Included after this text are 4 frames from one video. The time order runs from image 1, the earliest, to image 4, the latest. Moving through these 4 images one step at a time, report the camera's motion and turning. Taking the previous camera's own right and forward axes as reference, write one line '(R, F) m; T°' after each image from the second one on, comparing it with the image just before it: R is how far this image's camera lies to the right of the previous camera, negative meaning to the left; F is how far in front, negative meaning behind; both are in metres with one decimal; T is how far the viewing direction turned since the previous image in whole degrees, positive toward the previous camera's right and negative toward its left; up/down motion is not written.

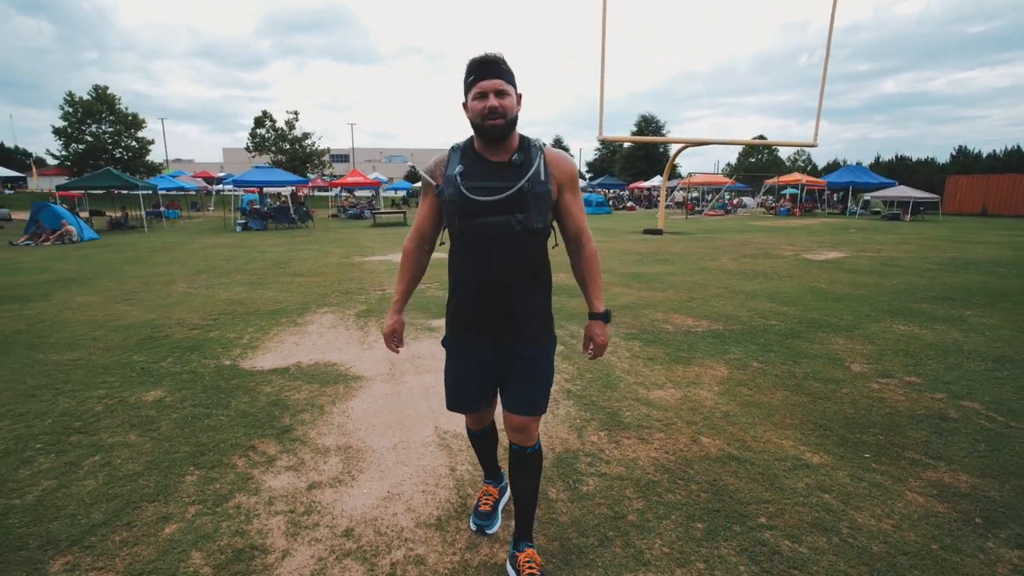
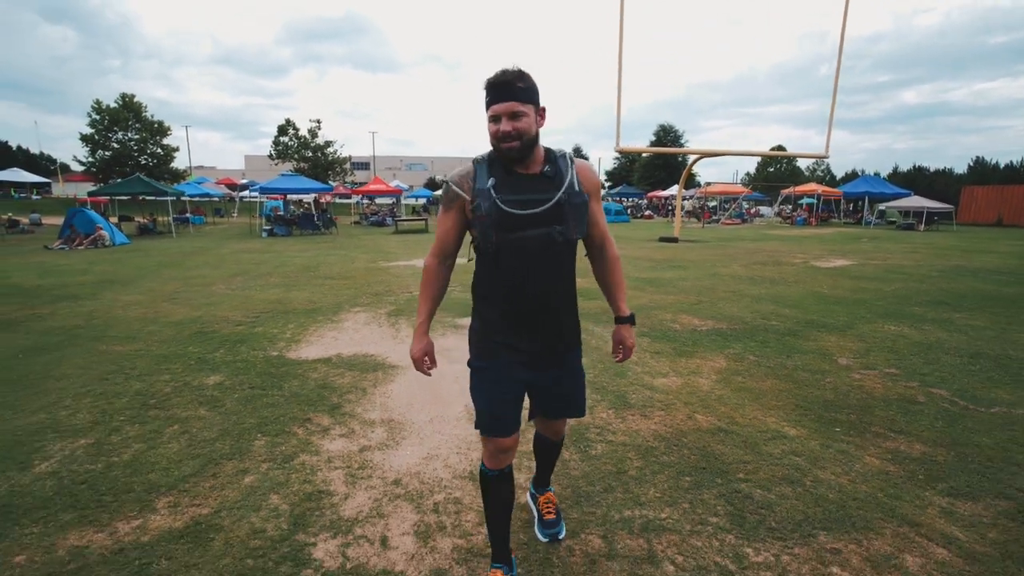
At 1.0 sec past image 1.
(0.0, -0.4) m; -1°
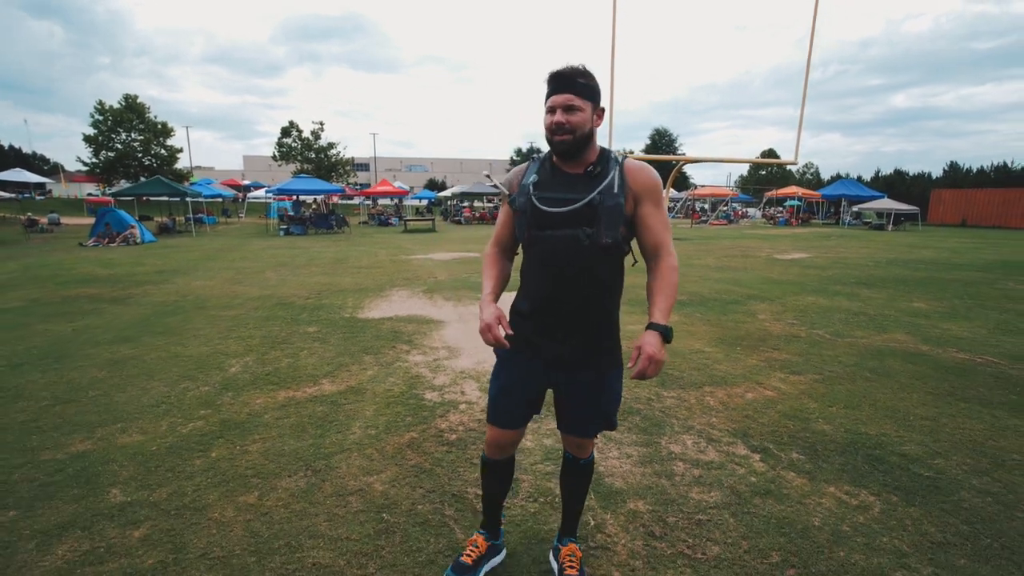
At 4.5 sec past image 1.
(-0.2, -1.5) m; 0°
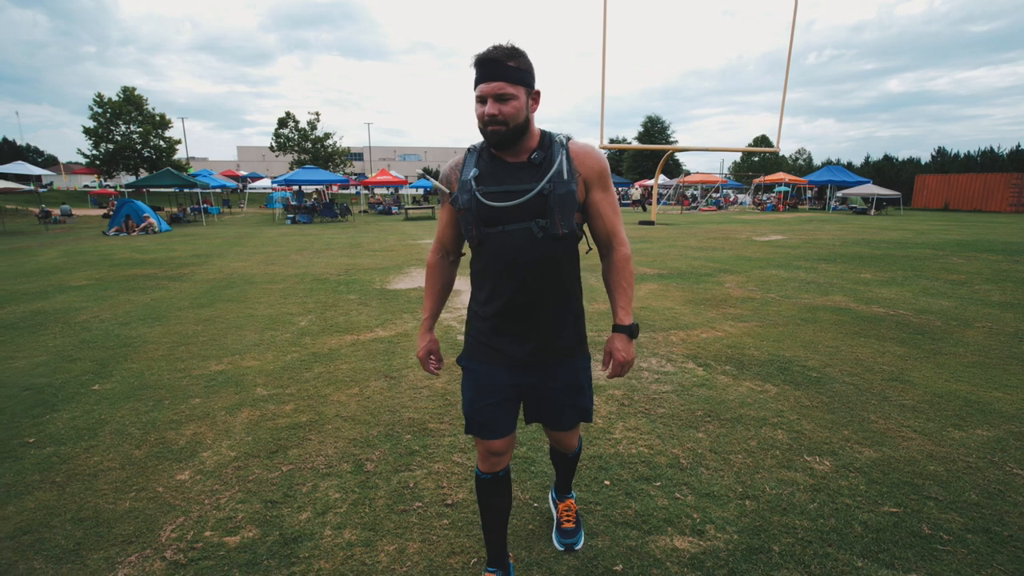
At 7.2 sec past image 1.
(-0.1, -1.1) m; 0°
